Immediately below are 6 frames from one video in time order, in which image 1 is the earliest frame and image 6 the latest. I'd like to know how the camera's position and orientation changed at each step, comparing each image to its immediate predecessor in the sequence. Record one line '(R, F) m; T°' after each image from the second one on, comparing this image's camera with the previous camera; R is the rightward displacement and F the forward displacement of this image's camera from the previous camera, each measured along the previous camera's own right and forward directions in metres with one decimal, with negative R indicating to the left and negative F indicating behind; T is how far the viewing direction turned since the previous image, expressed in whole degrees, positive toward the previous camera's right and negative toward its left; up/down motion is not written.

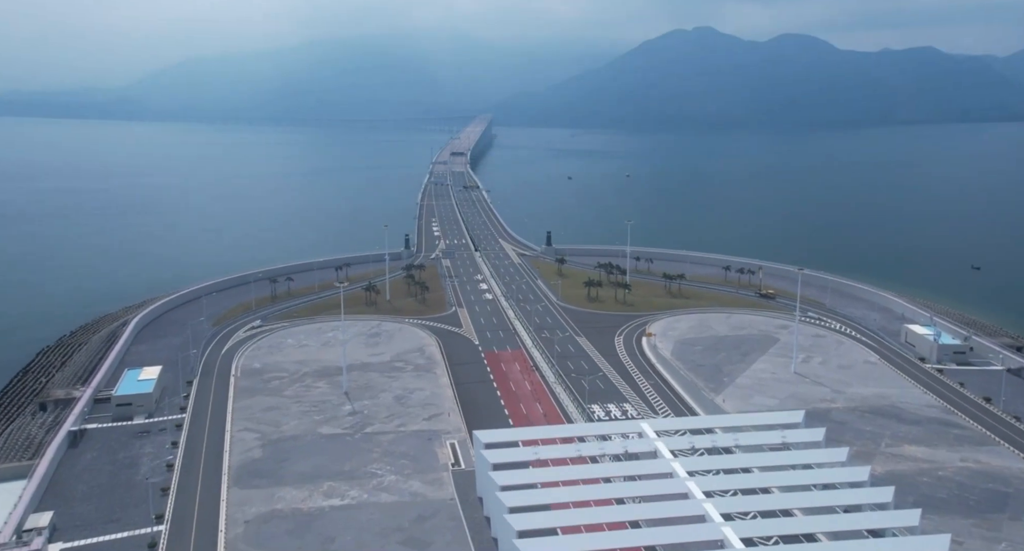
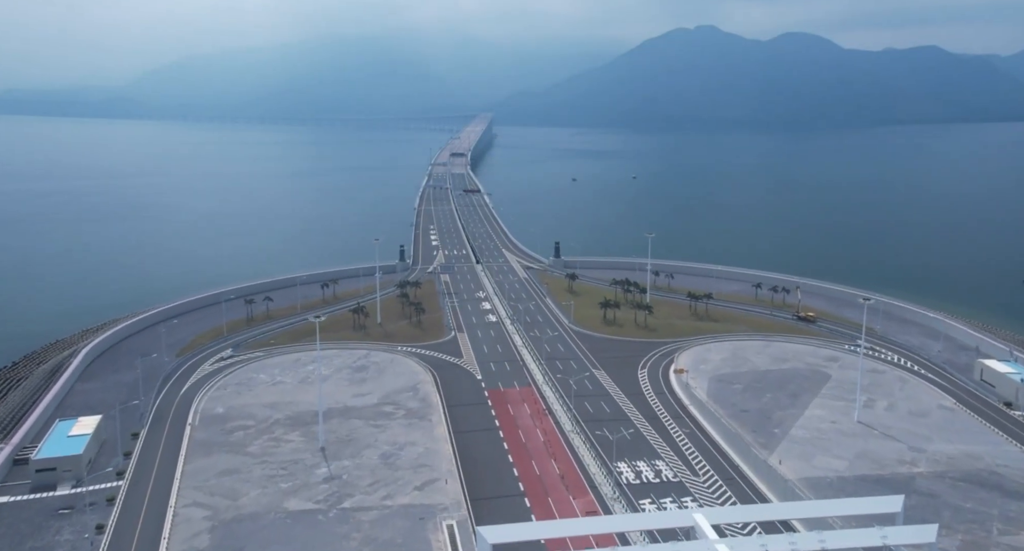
(-0.7, +9.2) m; 0°
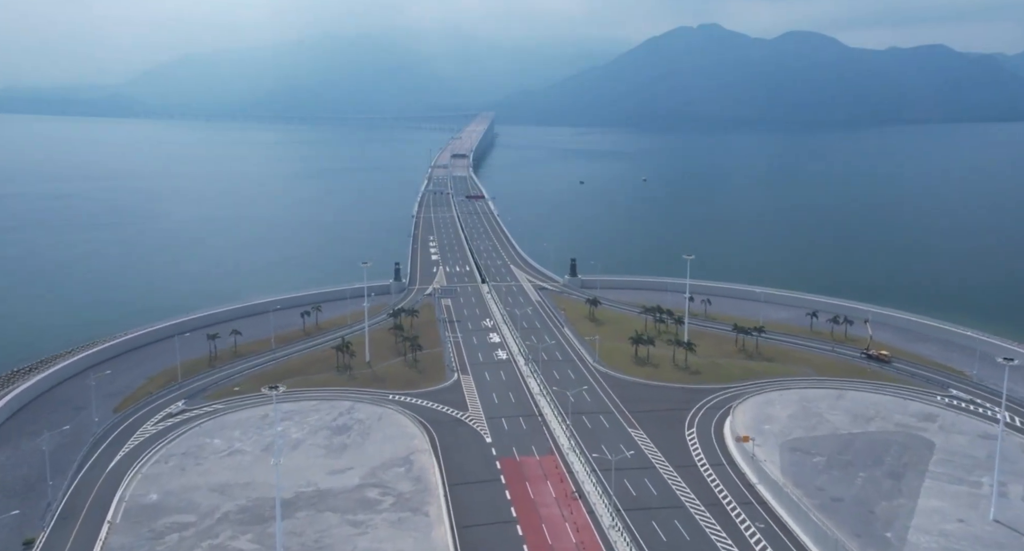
(-1.1, +11.7) m; 0°
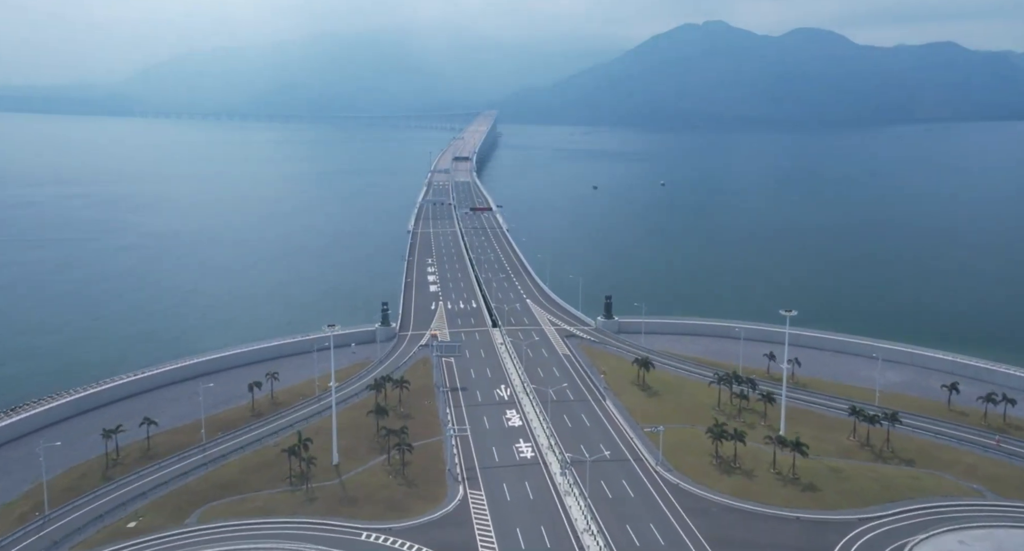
(-1.6, +18.3) m; 0°
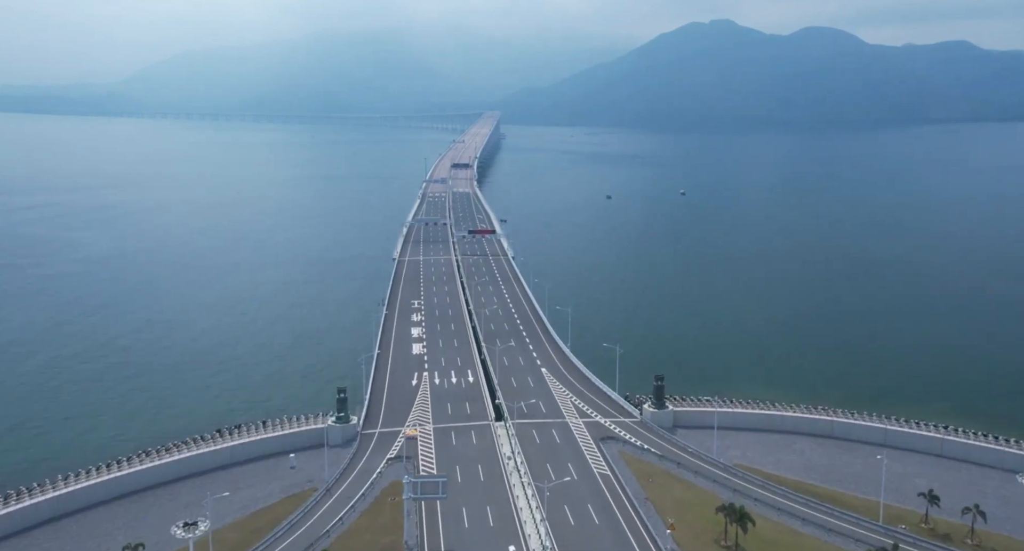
(-0.6, +20.0) m; 0°
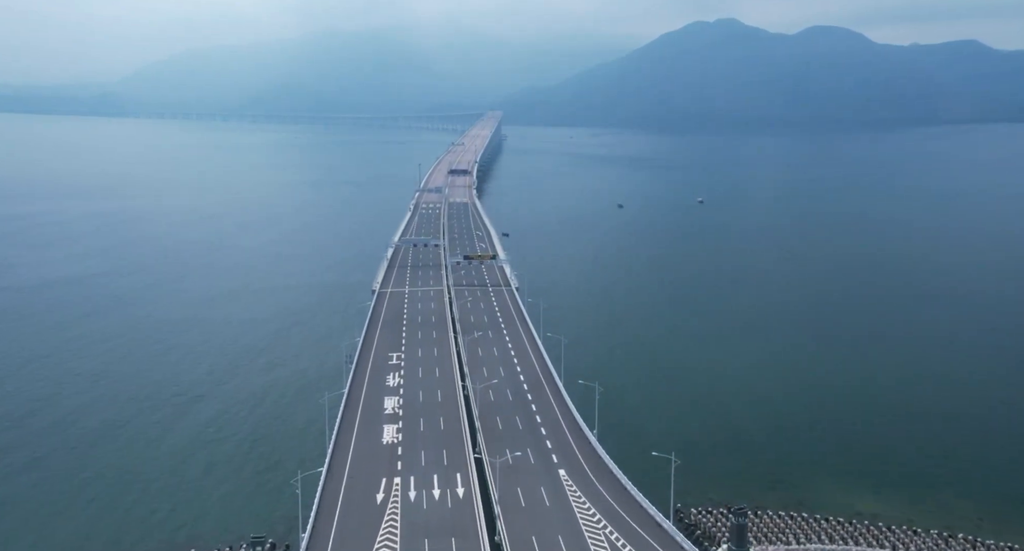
(-0.3, +15.8) m; 0°
